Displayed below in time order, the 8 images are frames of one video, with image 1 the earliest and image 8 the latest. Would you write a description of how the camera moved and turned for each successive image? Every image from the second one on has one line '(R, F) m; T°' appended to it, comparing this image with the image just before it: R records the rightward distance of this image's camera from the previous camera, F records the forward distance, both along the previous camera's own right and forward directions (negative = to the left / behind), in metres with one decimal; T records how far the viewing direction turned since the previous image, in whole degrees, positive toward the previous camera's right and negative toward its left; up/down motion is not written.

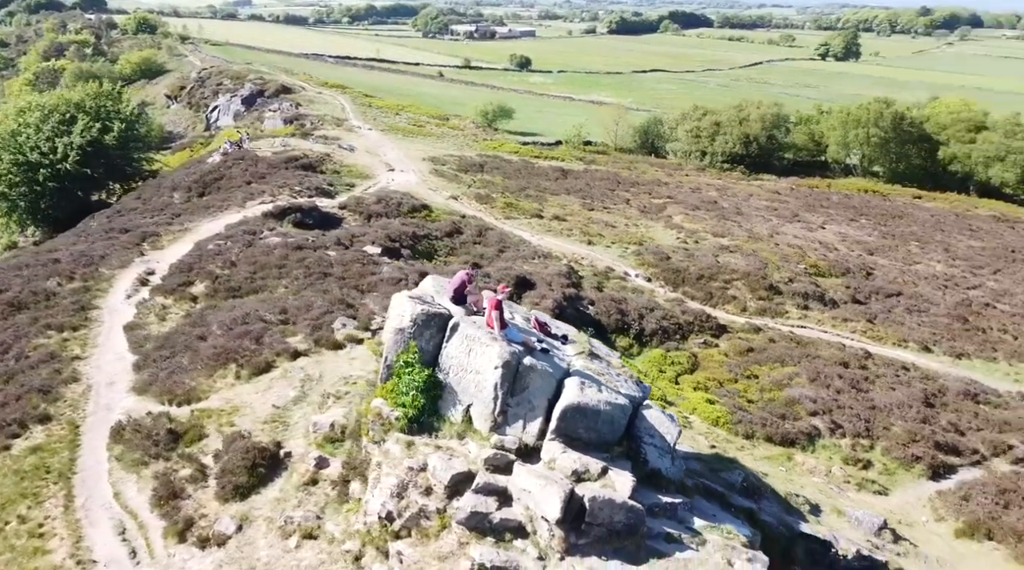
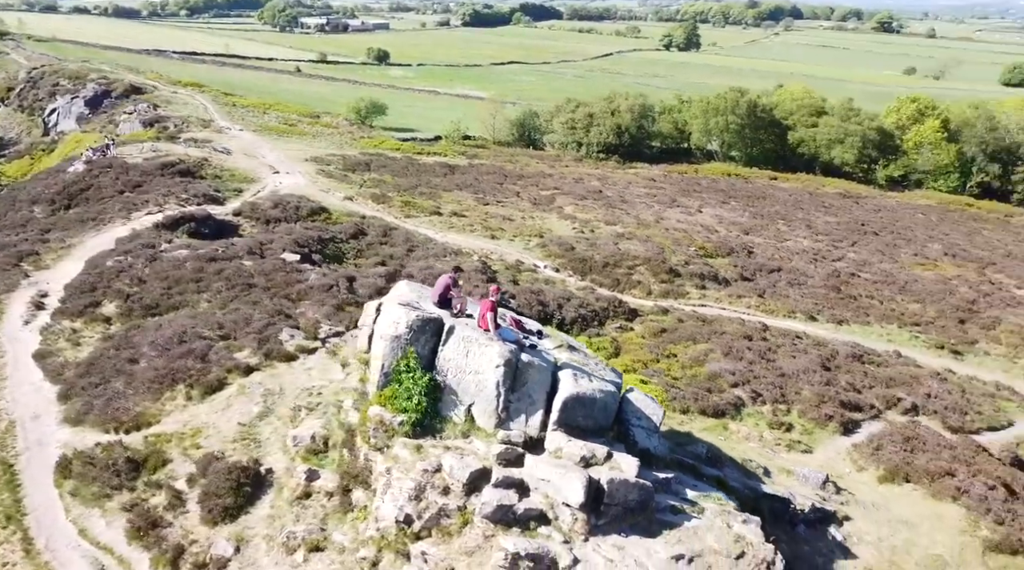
(-3.3, -1.2) m; +10°
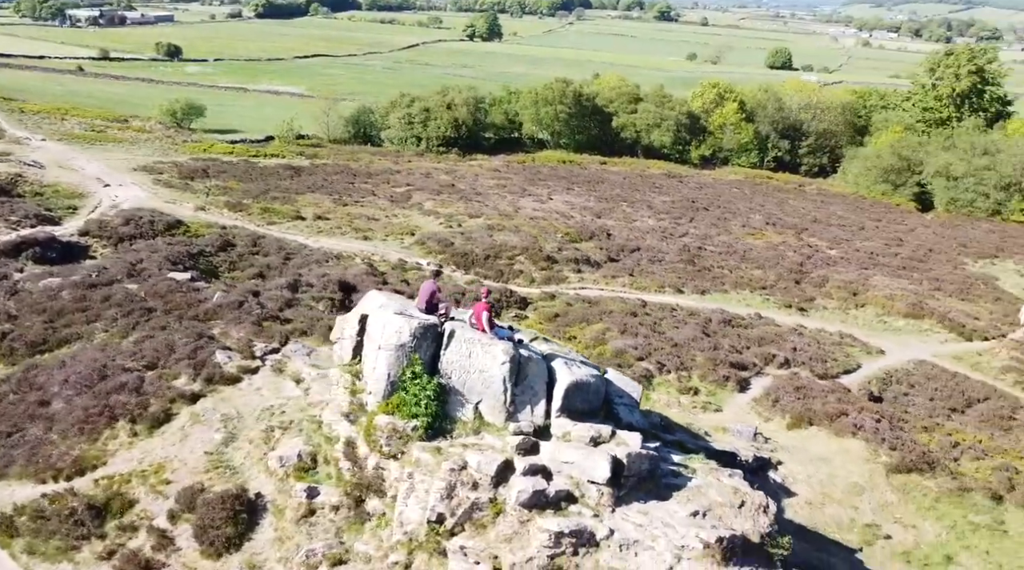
(-5.2, -1.2) m; +14°
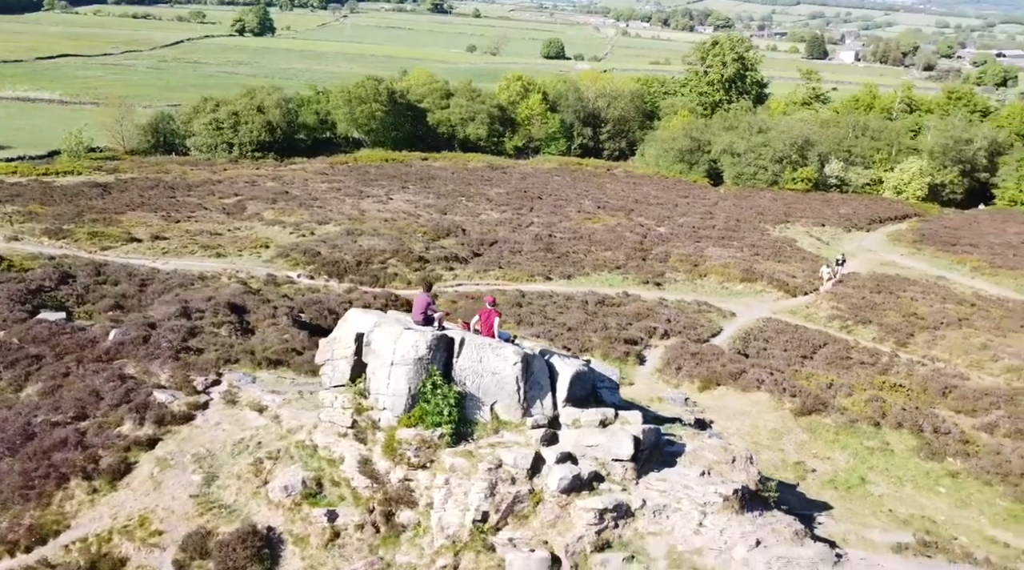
(-6.7, -0.8) m; +17°
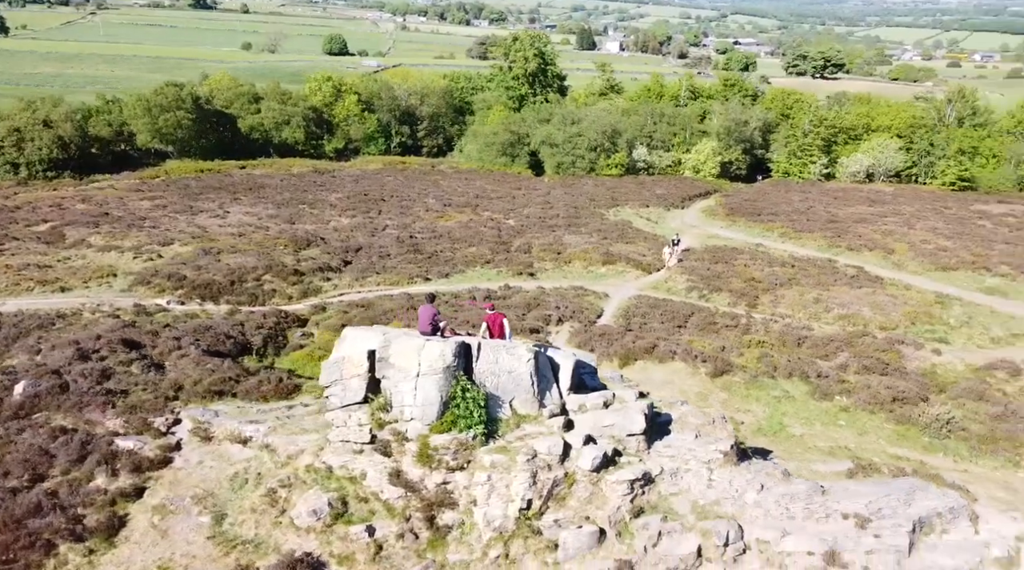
(-7.2, -0.8) m; +16°
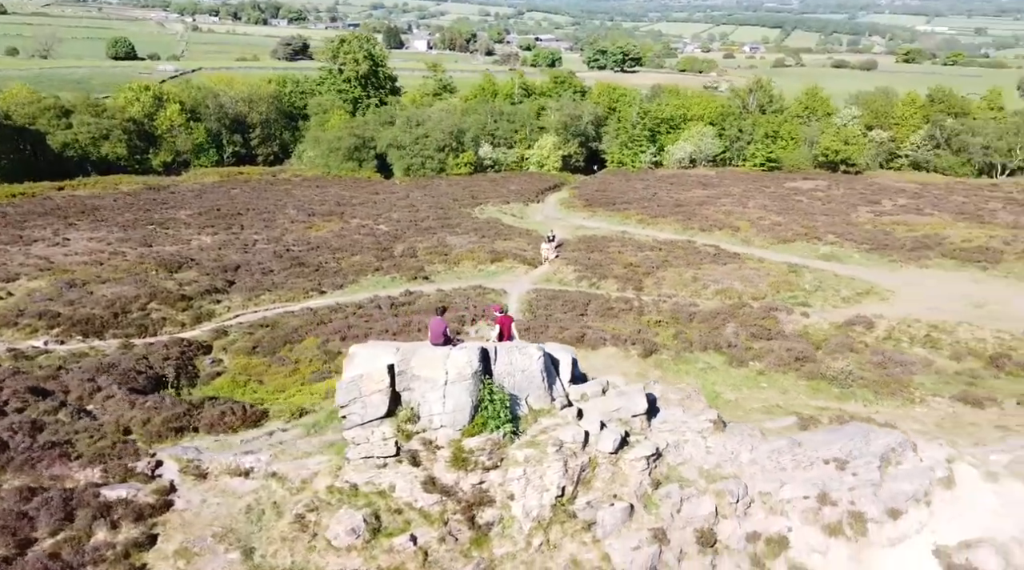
(-6.7, -0.4) m; +15°
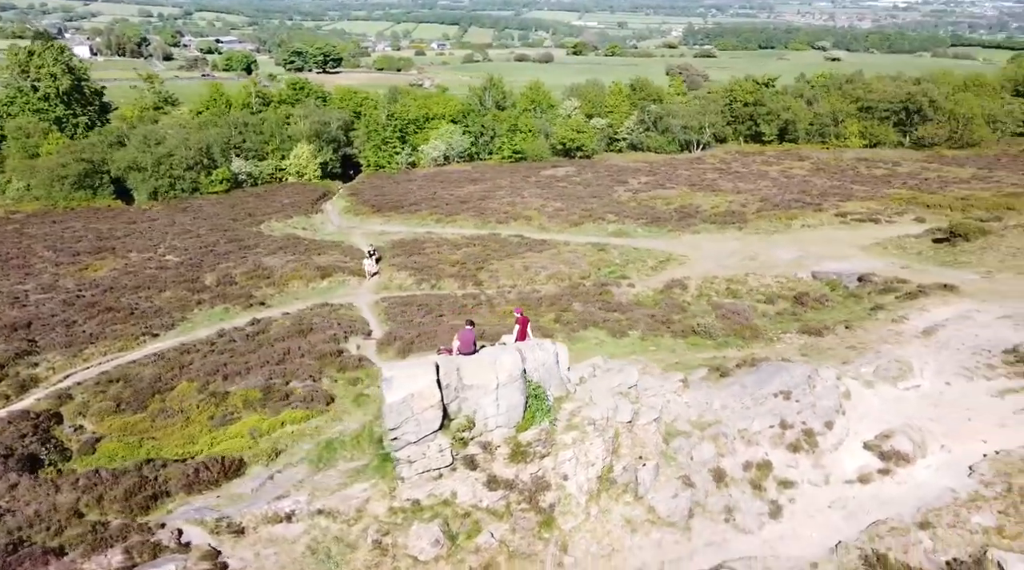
(-12.0, -0.5) m; +23°
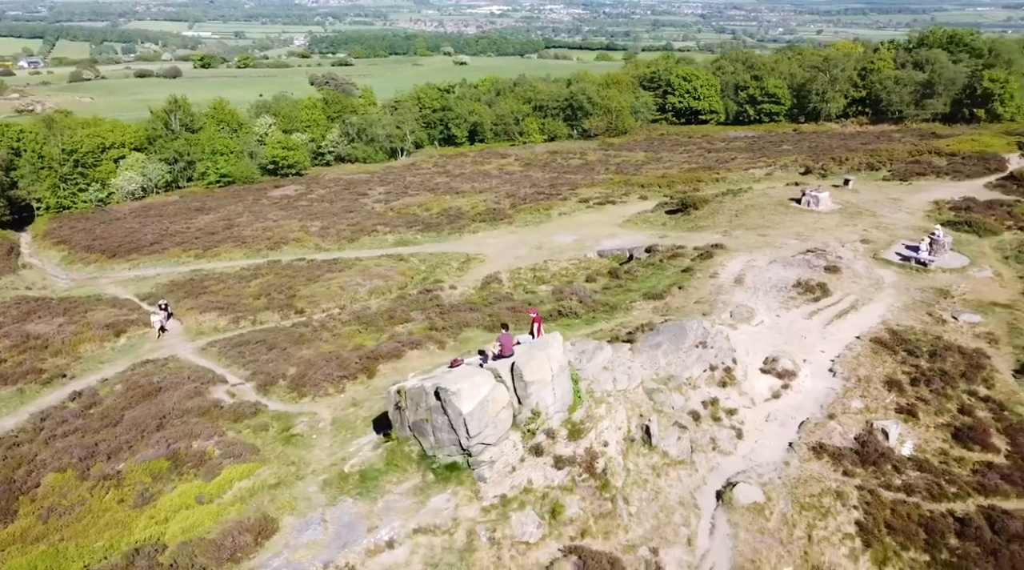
(-16.4, +0.3) m; +27°
